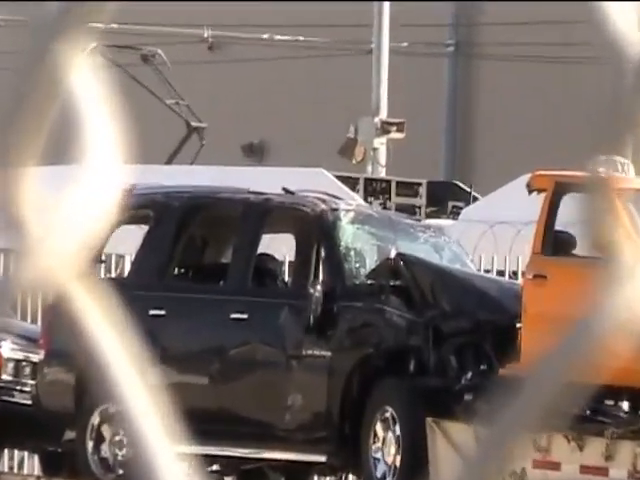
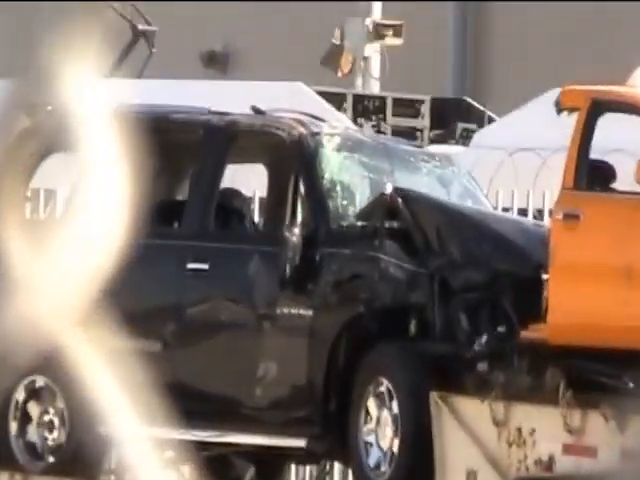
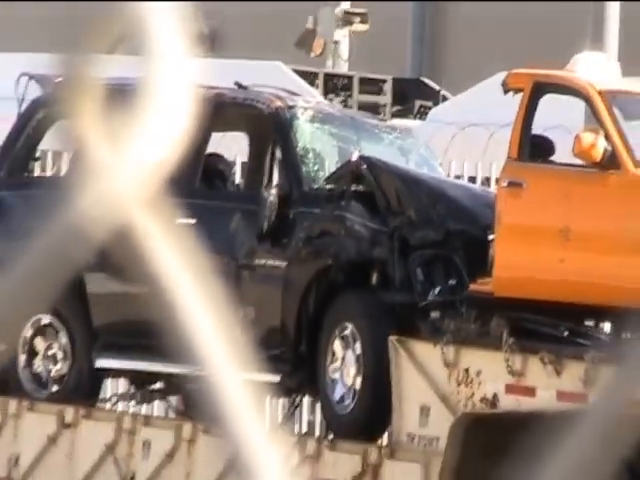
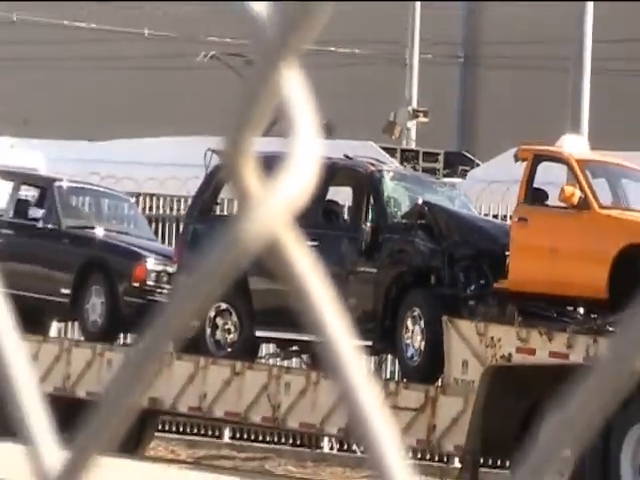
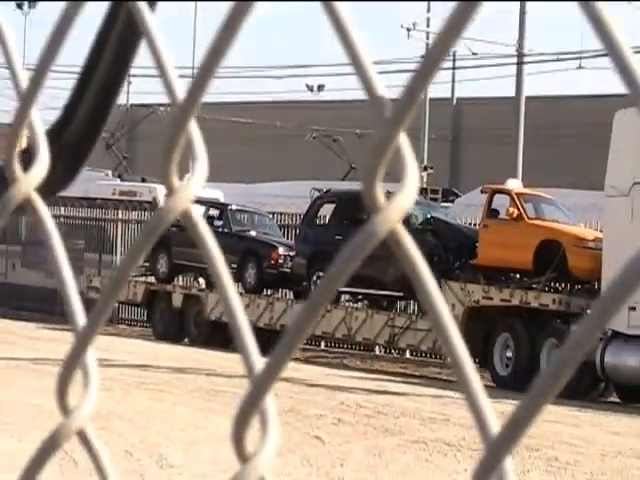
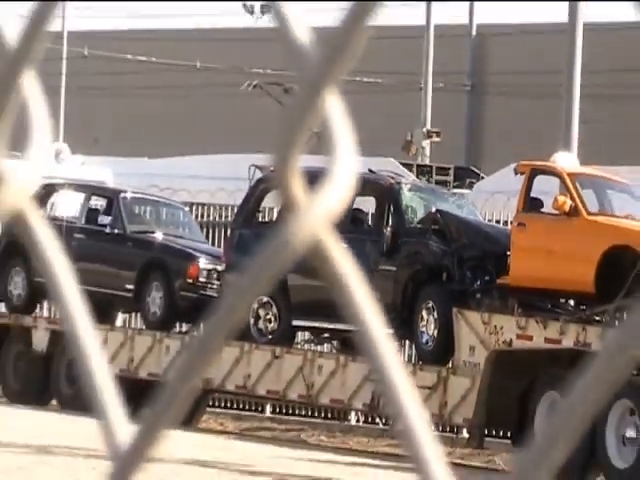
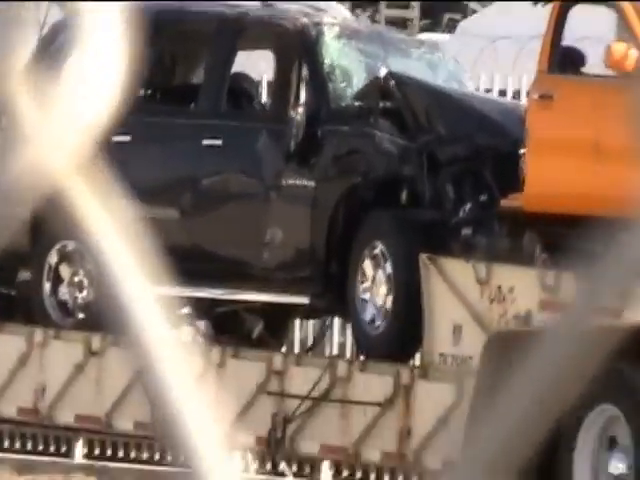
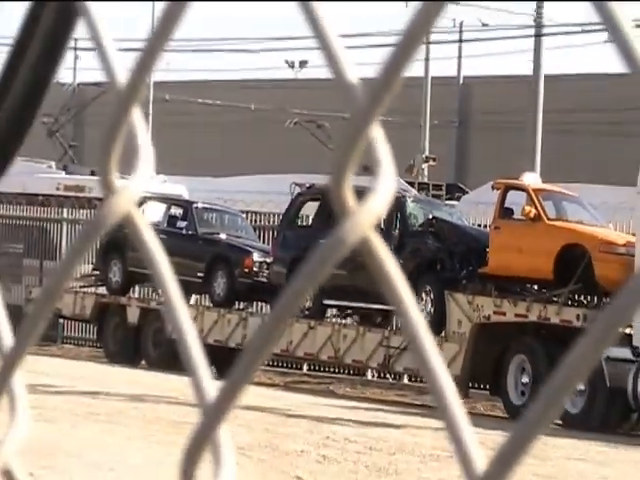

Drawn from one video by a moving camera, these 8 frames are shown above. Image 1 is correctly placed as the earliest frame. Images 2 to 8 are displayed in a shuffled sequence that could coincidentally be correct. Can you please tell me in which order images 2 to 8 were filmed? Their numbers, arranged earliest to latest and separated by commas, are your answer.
7, 2, 3, 4, 6, 8, 5
